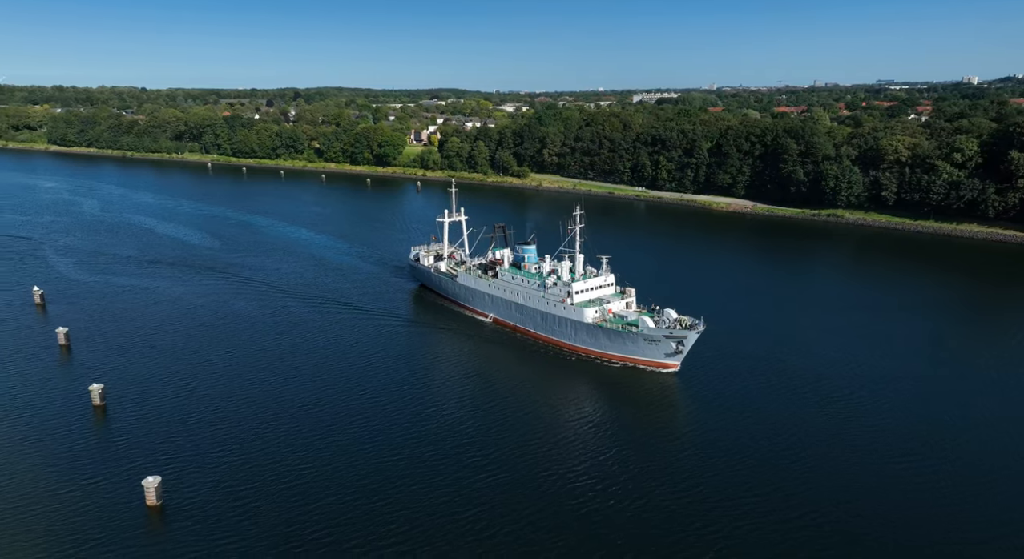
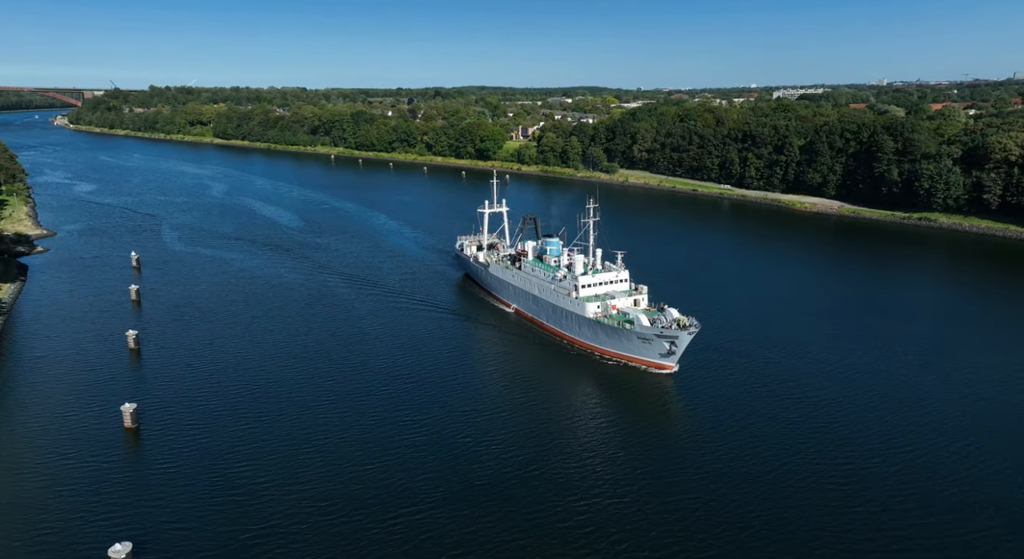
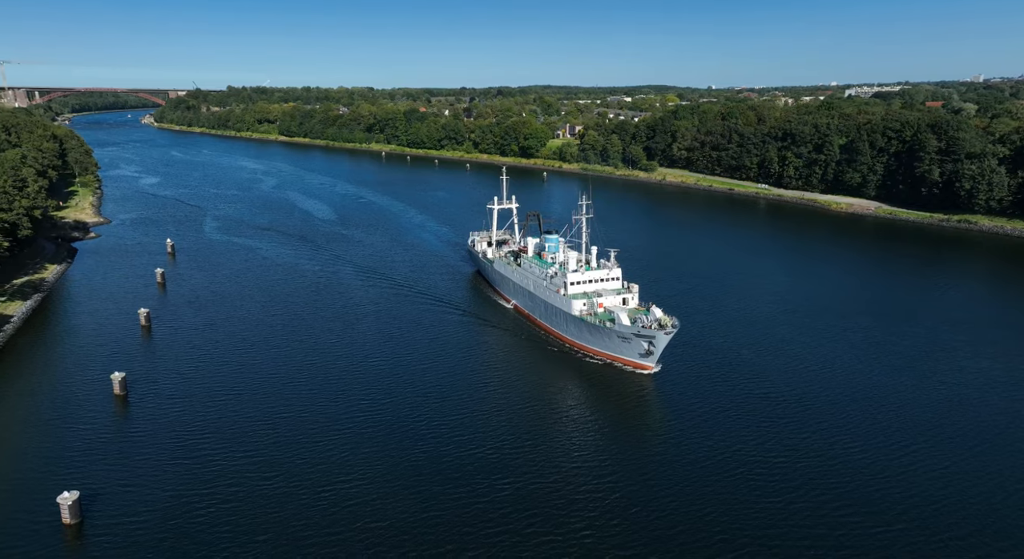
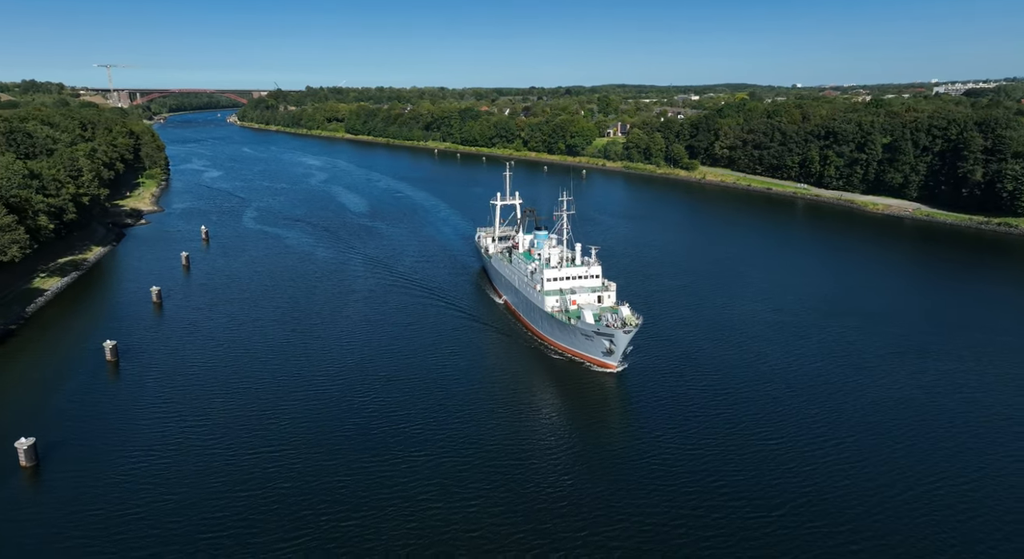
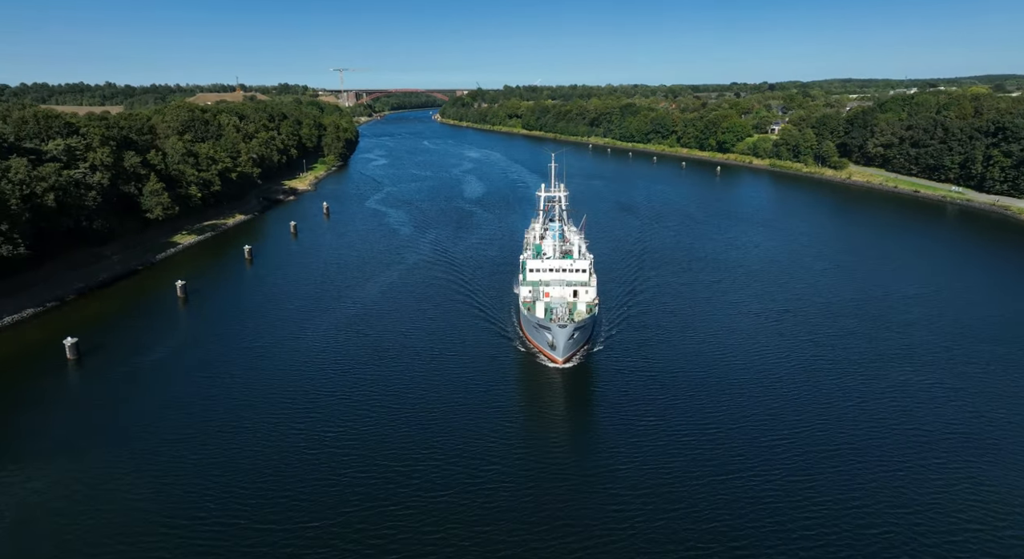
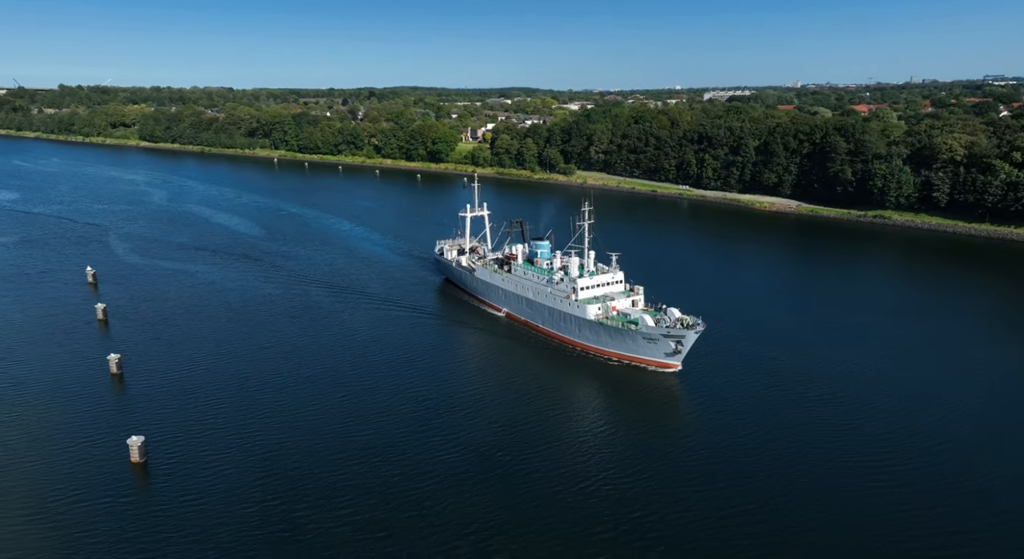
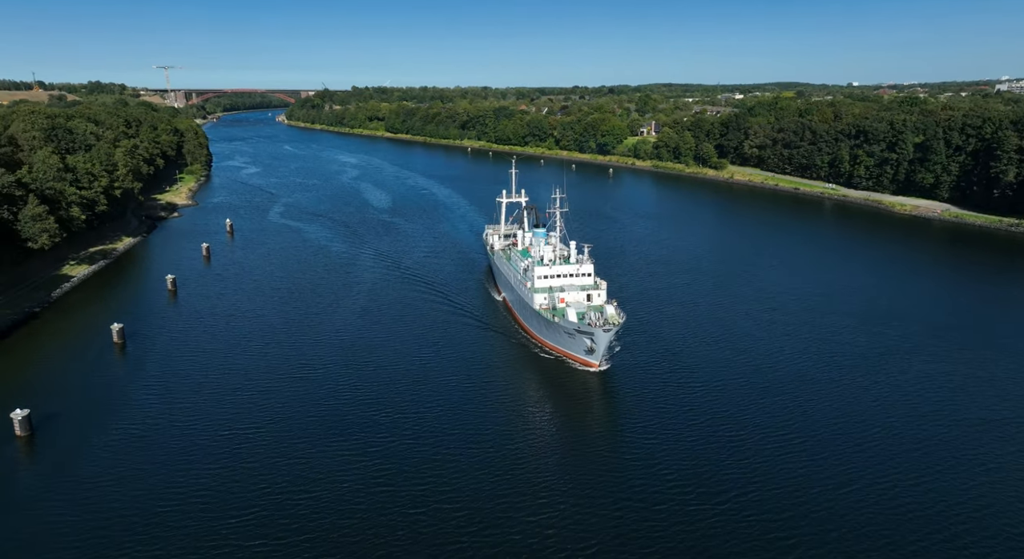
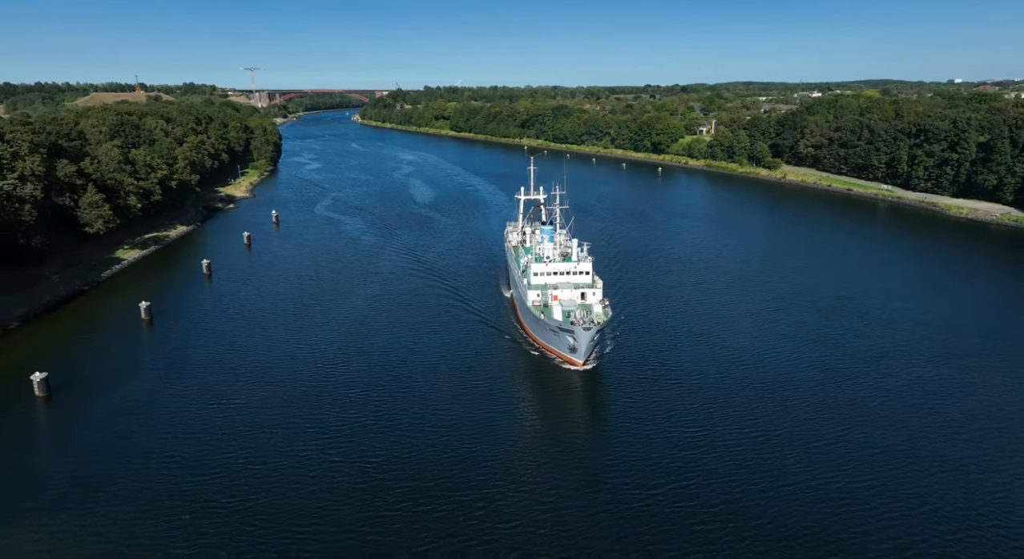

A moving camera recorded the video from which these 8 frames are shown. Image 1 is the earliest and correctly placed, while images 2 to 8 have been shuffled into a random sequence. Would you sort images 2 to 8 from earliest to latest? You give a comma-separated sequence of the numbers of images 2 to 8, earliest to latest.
6, 2, 3, 4, 7, 8, 5
